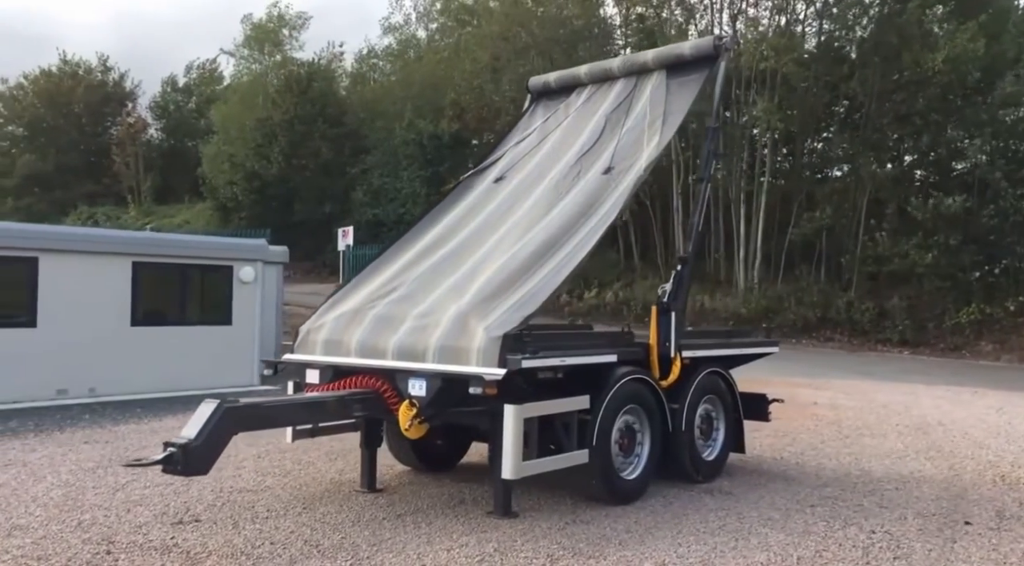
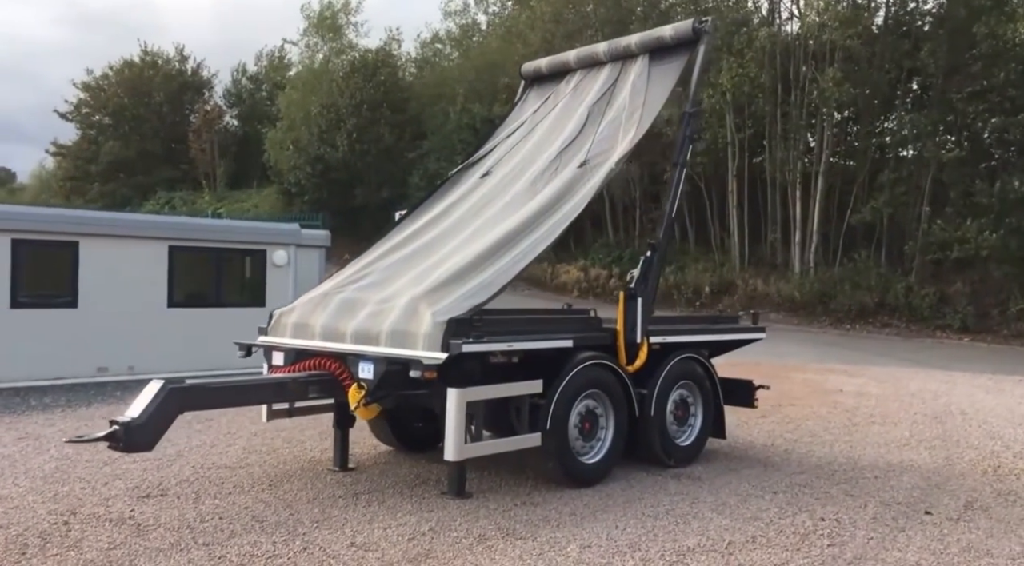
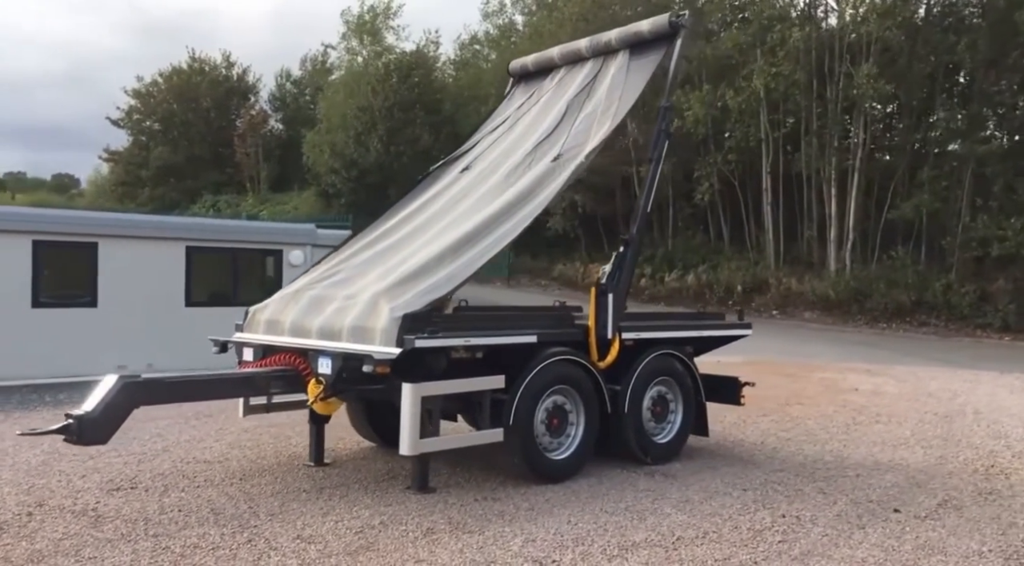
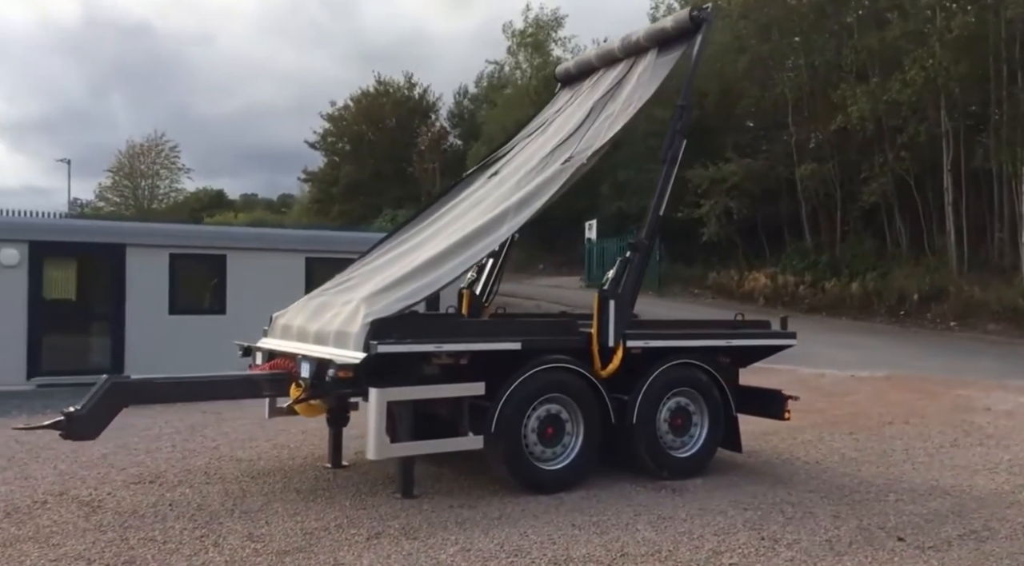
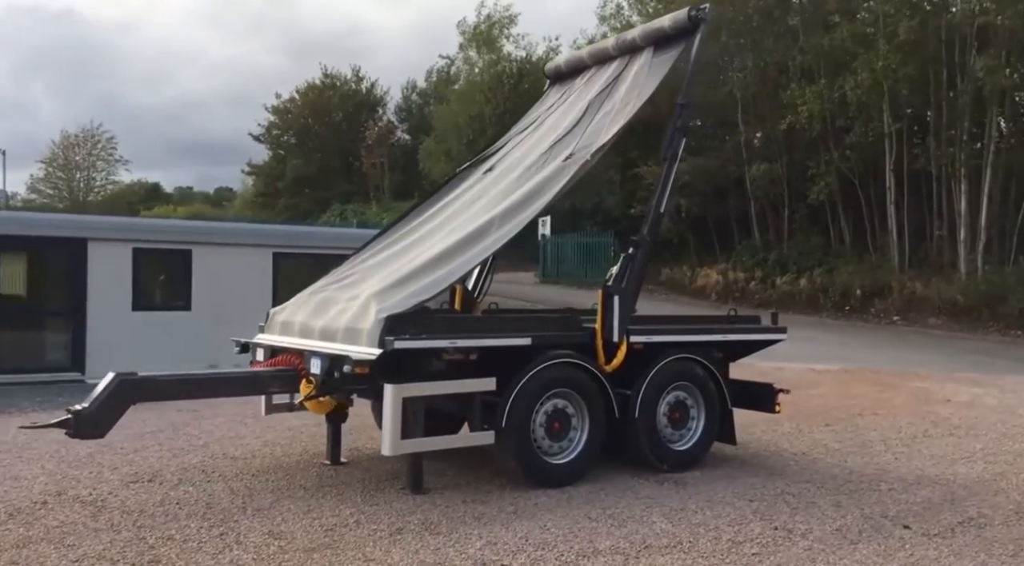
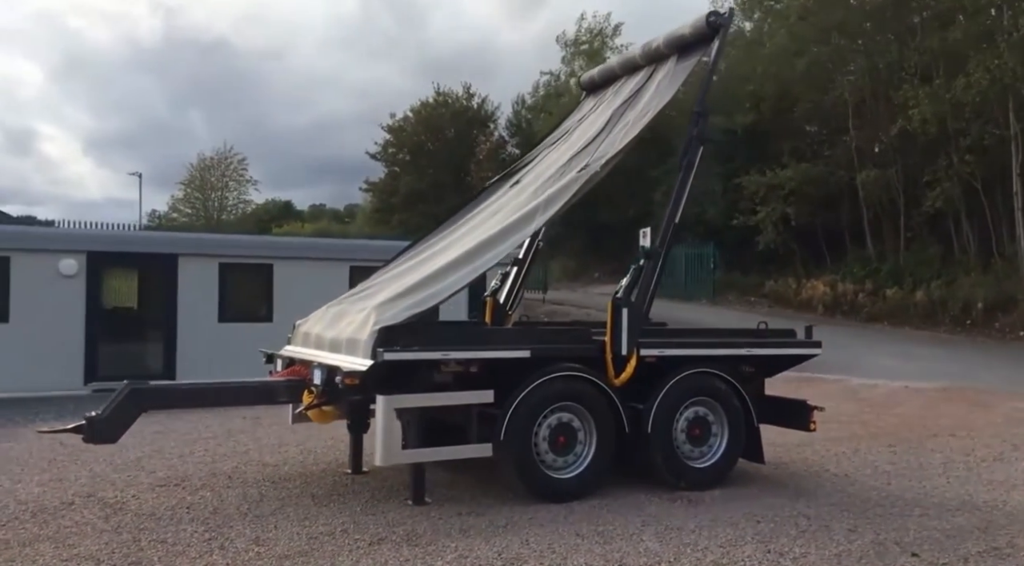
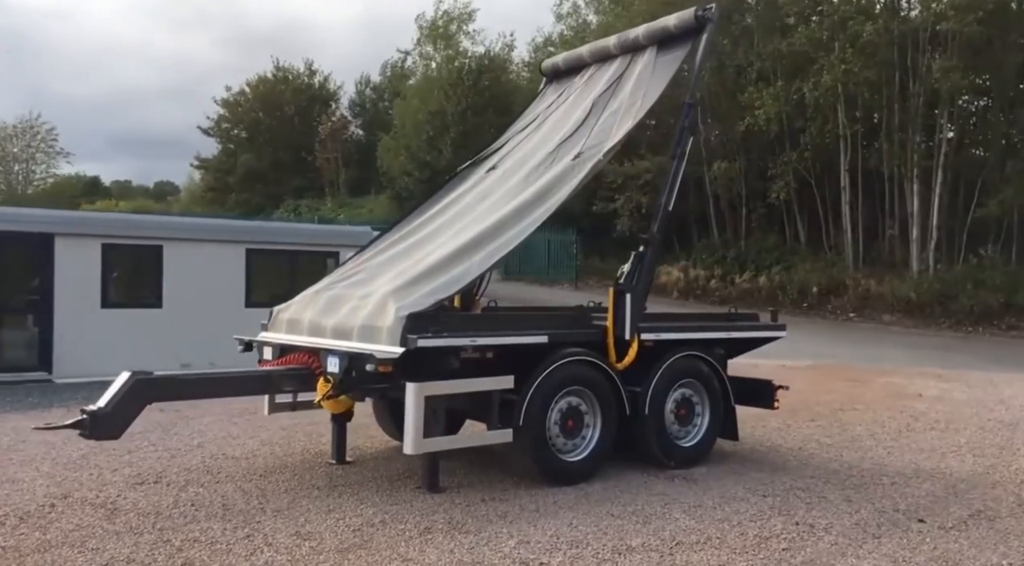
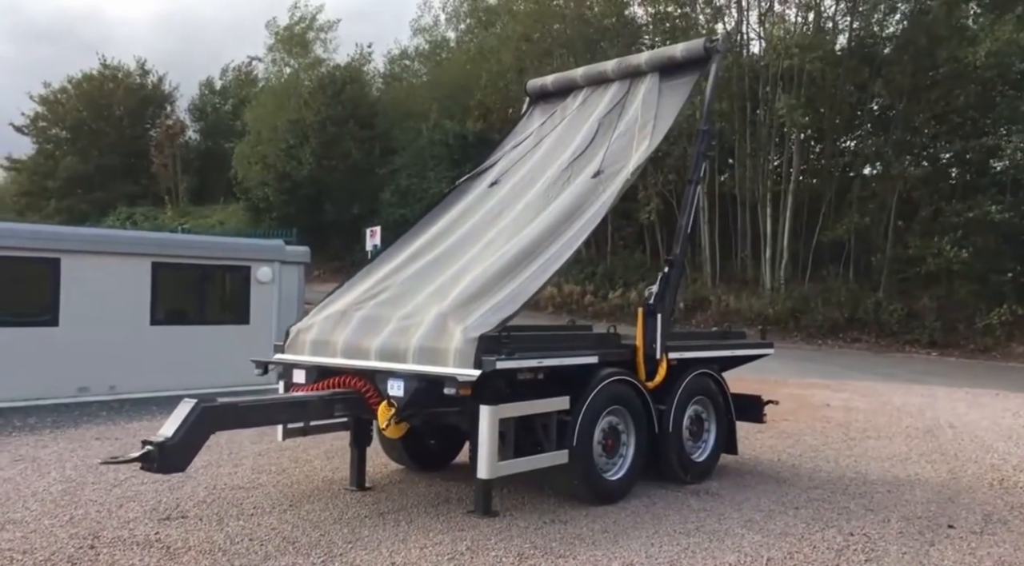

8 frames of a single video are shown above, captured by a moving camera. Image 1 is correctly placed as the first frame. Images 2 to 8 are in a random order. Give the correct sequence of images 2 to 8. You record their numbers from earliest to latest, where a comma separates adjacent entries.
8, 2, 3, 7, 5, 4, 6
